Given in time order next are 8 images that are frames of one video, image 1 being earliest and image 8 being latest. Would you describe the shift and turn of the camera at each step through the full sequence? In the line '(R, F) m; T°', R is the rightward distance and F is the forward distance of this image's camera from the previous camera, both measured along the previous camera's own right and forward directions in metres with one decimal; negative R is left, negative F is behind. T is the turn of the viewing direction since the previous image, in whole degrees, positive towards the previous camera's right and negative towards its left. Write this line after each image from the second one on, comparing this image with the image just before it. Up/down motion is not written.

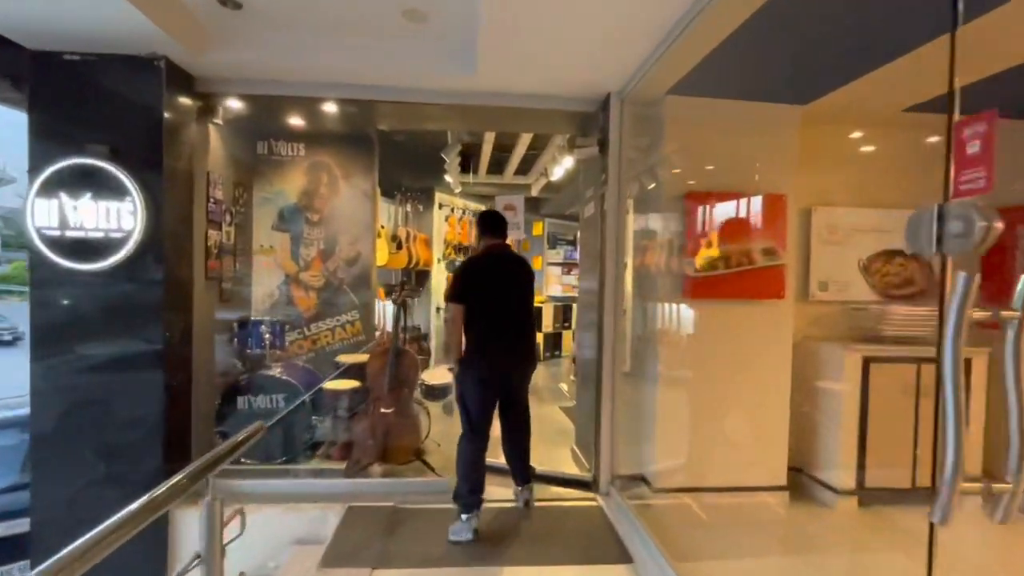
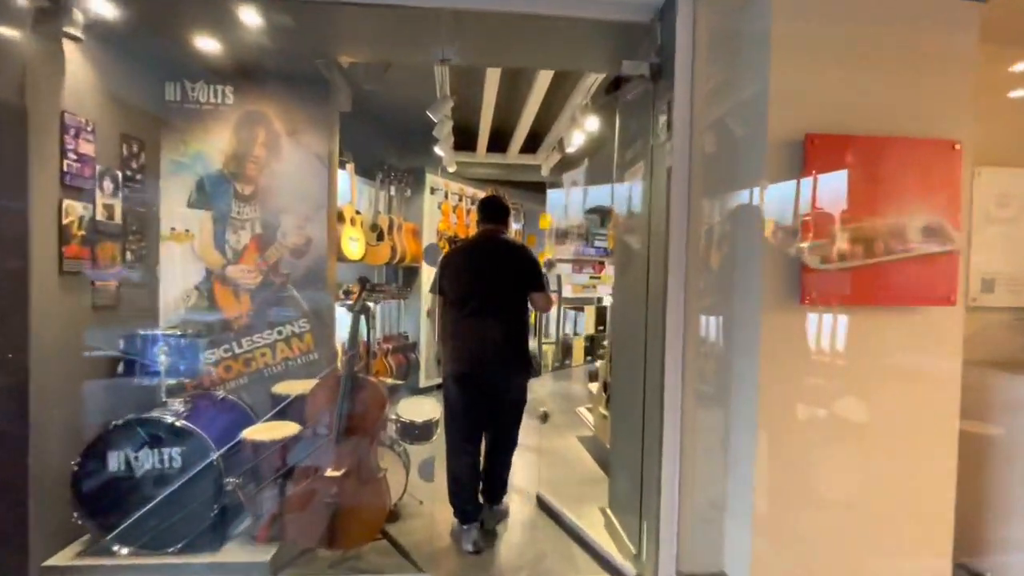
(0.0, +1.0) m; 0°
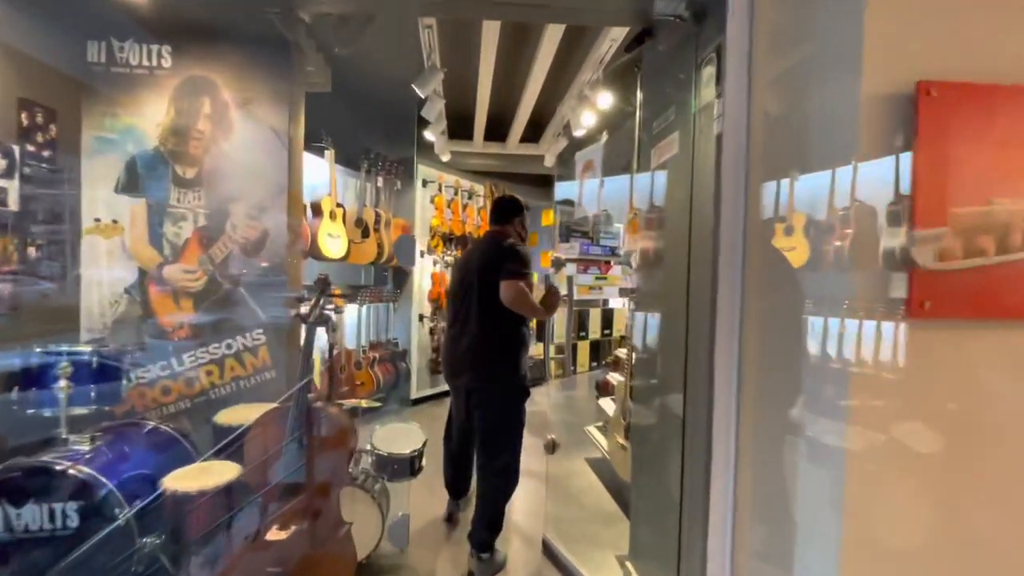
(0.0, +0.5) m; 0°
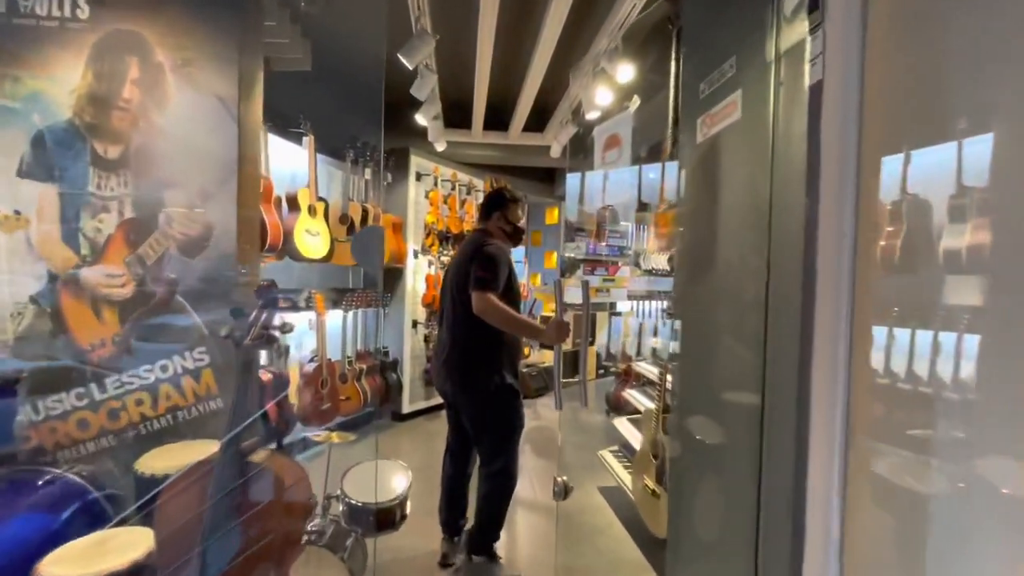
(0.0, +0.4) m; 0°
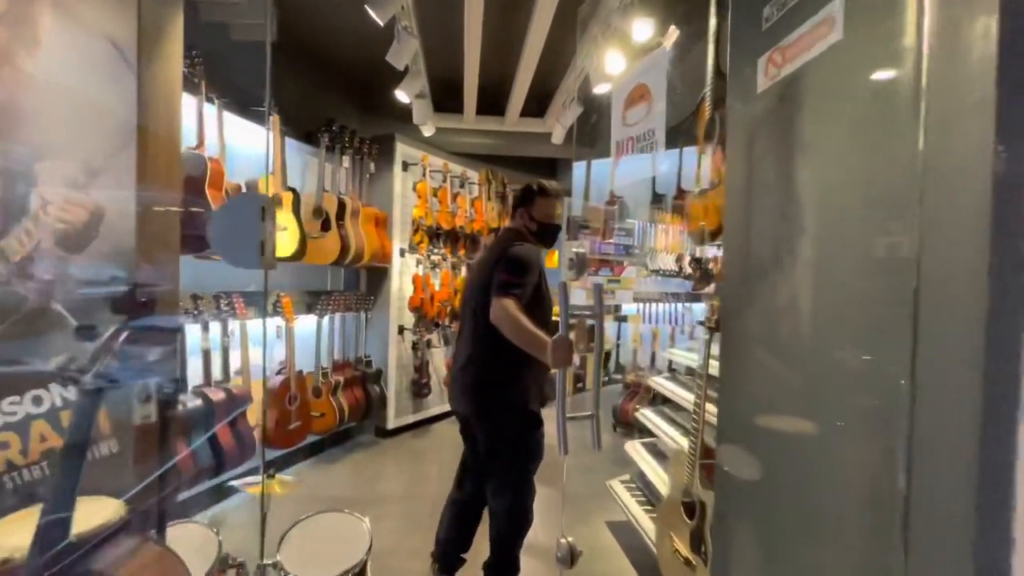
(0.0, +0.4) m; 0°
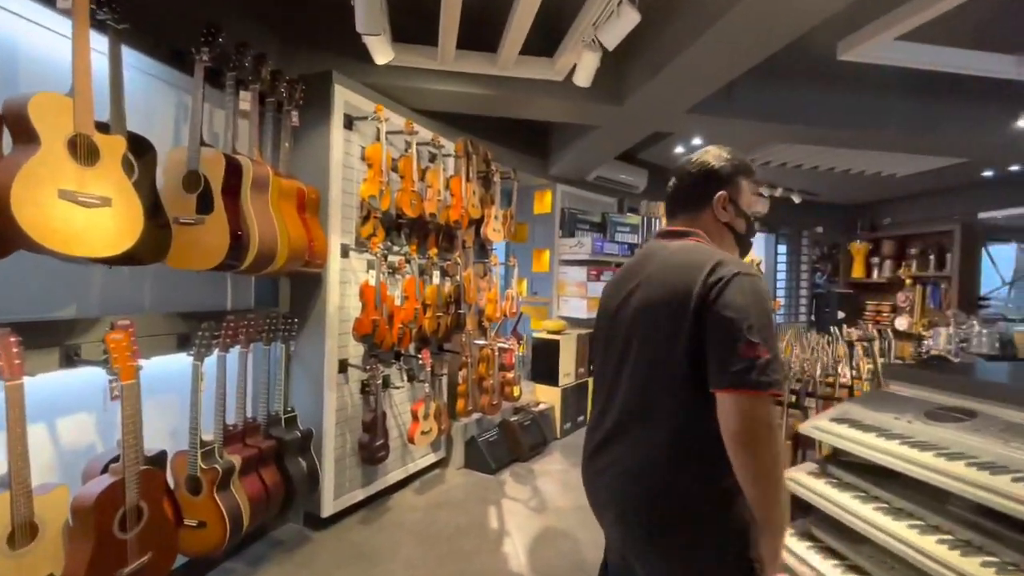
(-0.2, +1.3) m; +4°
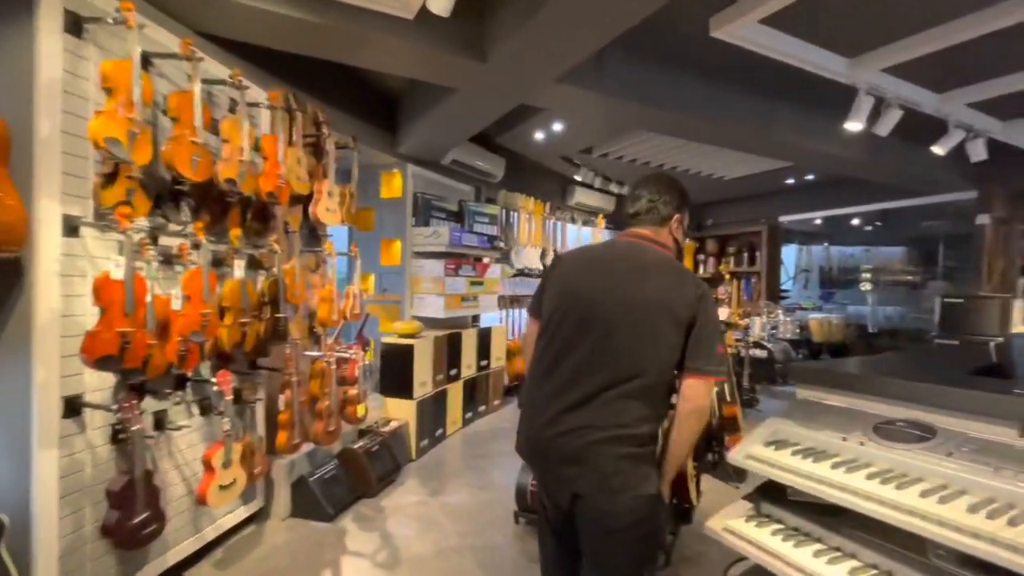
(+0.1, +0.6) m; +17°
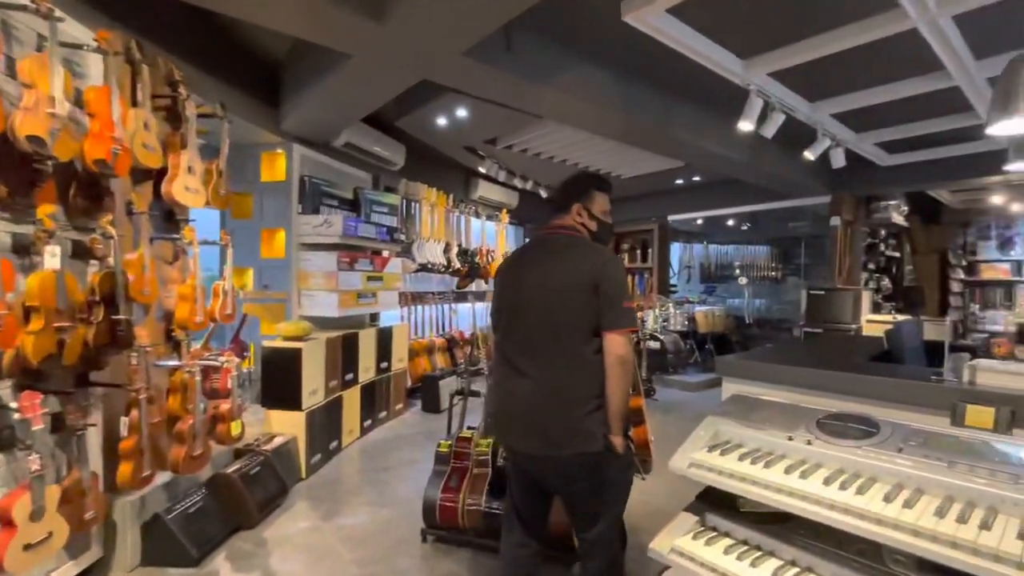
(0.0, +0.2) m; +12°
